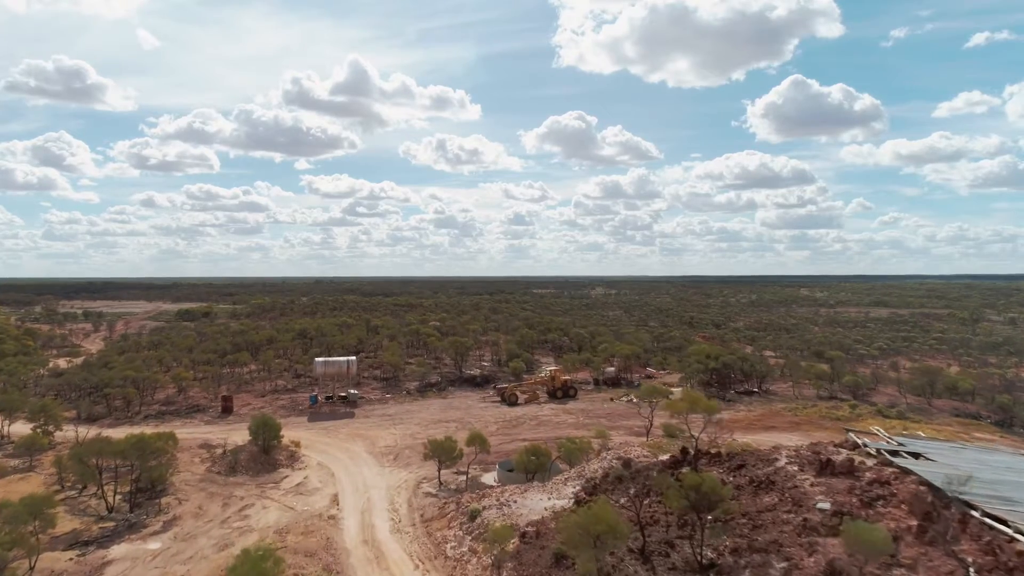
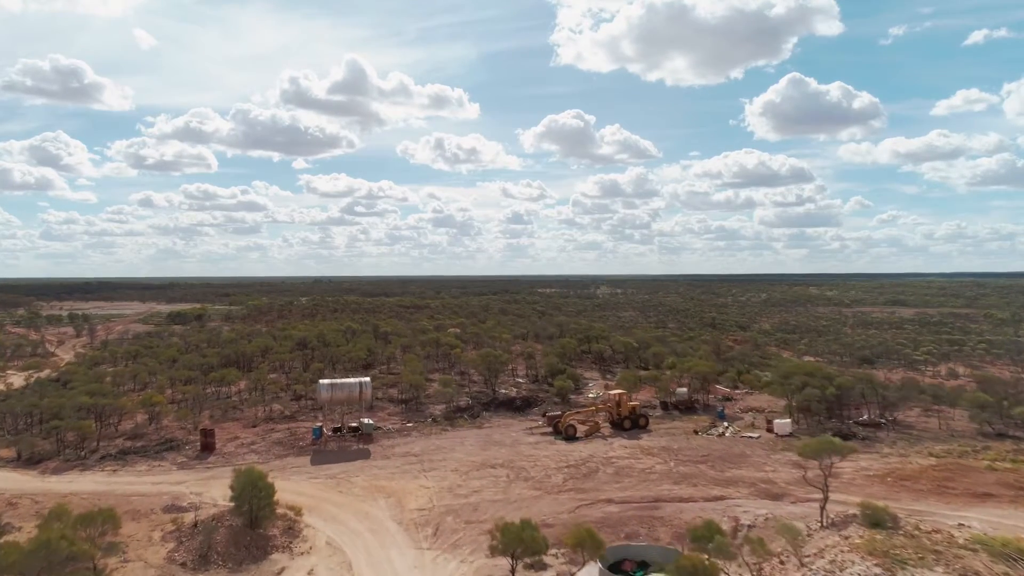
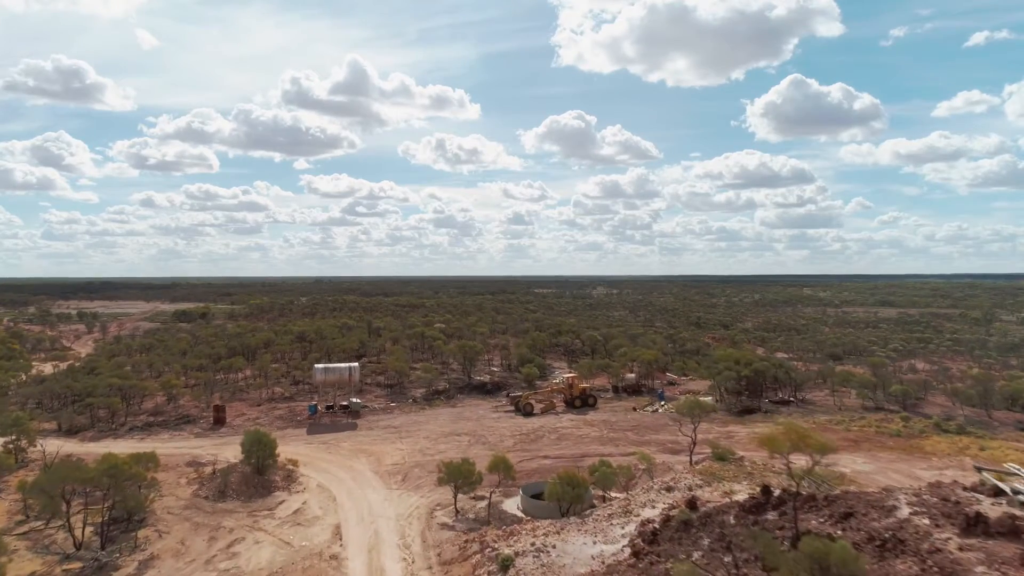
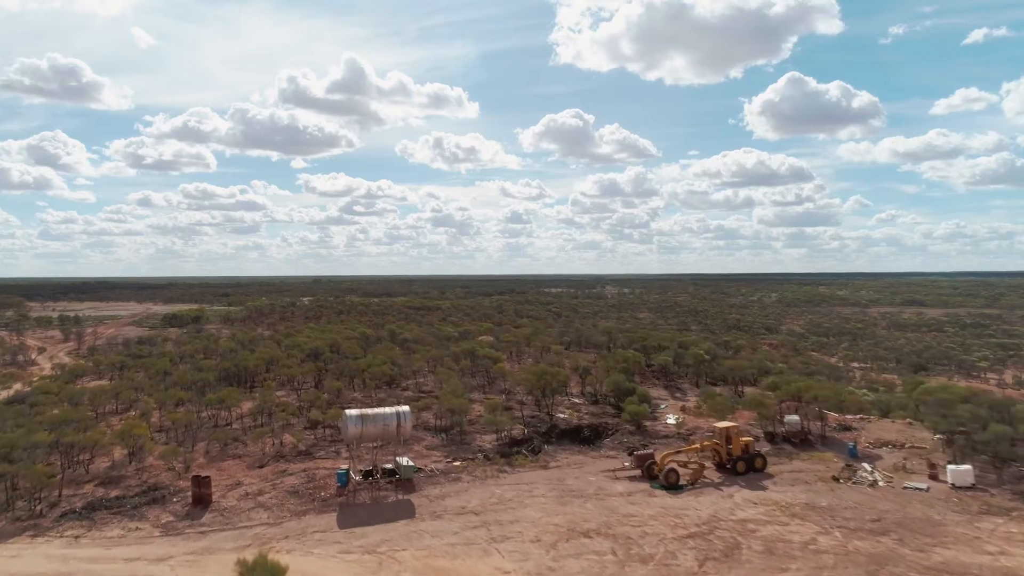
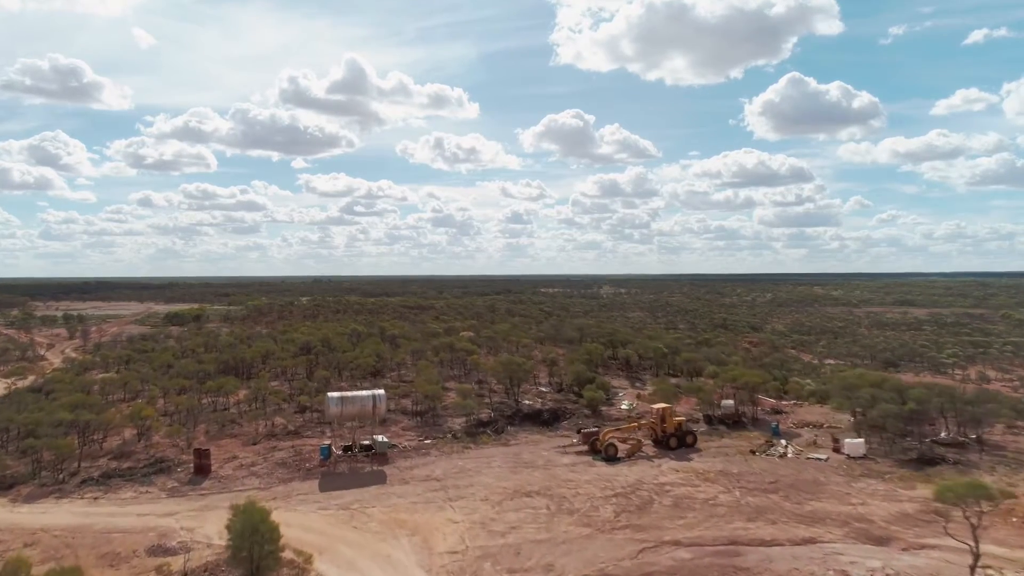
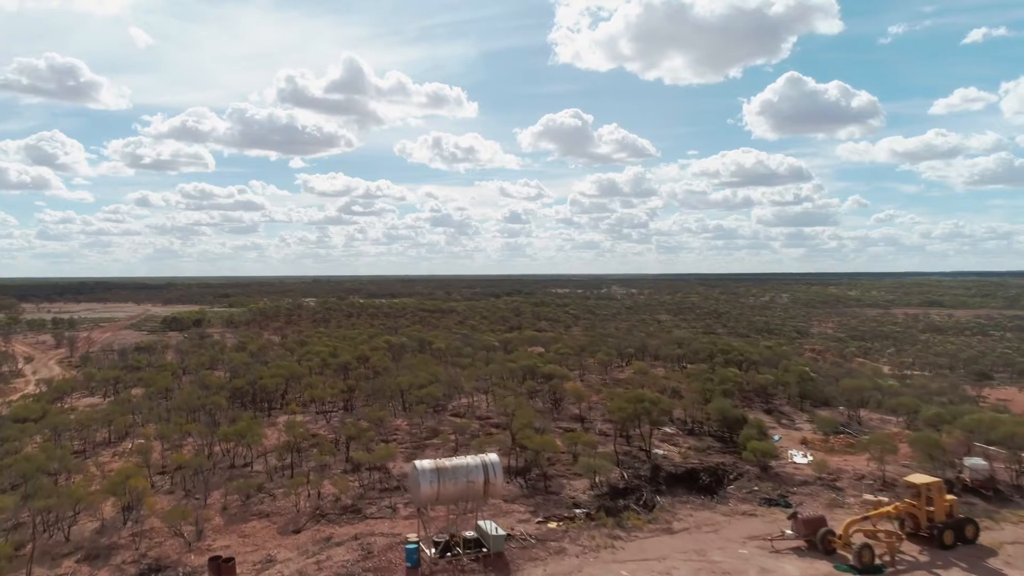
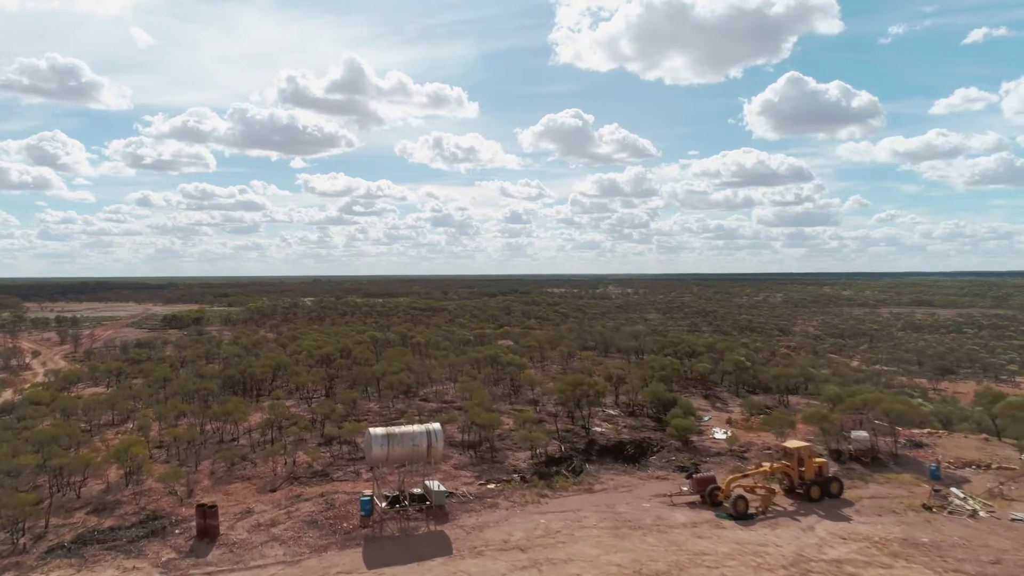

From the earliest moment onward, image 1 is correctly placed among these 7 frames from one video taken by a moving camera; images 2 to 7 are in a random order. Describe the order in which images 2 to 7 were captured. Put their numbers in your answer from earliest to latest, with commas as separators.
3, 2, 5, 4, 7, 6
